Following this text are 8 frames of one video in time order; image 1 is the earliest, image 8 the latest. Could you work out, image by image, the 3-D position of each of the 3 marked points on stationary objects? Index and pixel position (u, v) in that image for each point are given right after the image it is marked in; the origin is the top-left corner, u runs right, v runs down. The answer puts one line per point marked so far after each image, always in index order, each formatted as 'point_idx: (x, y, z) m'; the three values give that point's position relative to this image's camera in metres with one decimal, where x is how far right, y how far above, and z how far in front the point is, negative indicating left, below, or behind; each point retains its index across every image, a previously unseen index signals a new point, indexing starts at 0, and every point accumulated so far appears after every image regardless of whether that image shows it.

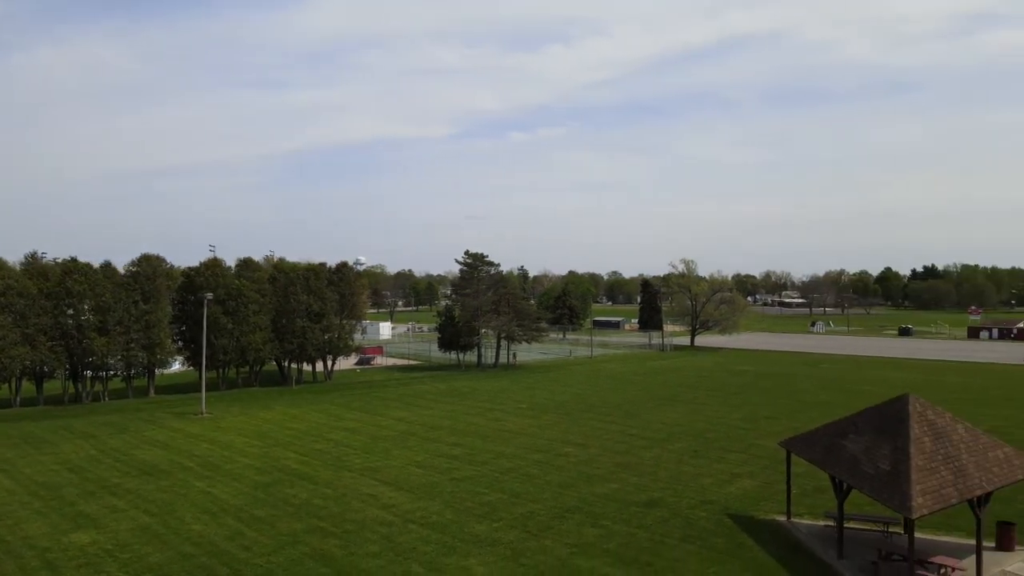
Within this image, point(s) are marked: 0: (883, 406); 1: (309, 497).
0: (+7.6, -2.4, +13.9) m
1: (-5.5, -5.7, +18.3) m
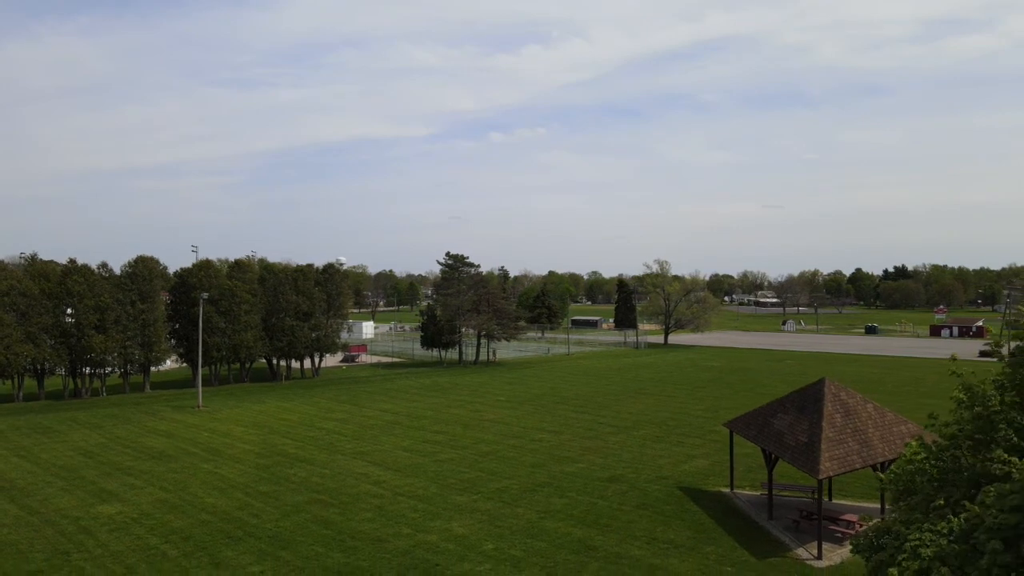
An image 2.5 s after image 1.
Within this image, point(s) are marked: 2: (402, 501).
0: (+7.1, -2.4, +16.3) m
1: (-6.2, -5.7, +20.4) m
2: (-2.9, -5.7, +17.9) m
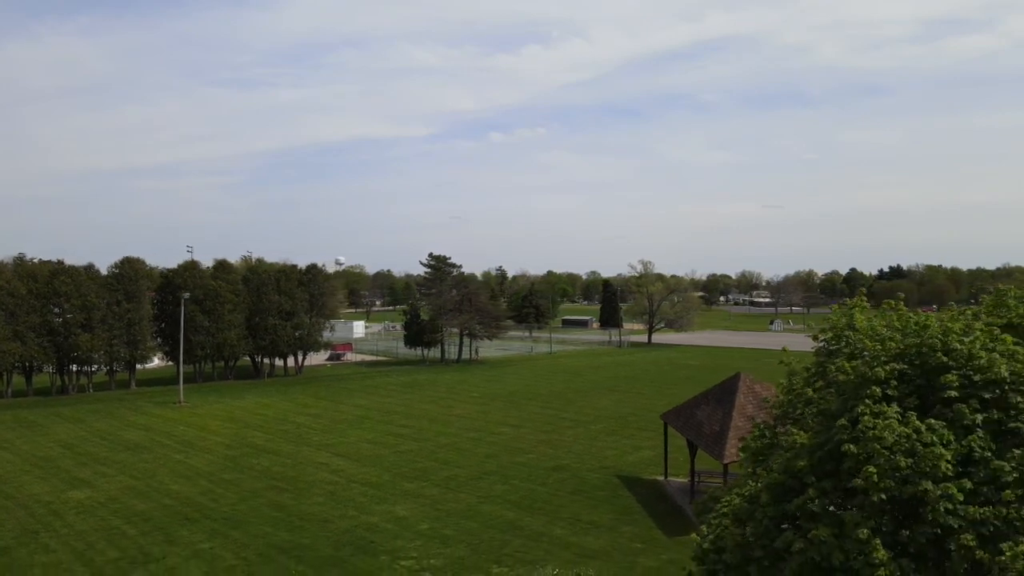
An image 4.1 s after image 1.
0: (+5.5, -2.5, +17.6) m
1: (-7.7, -5.7, +21.7) m
2: (-4.5, -5.7, +19.1) m
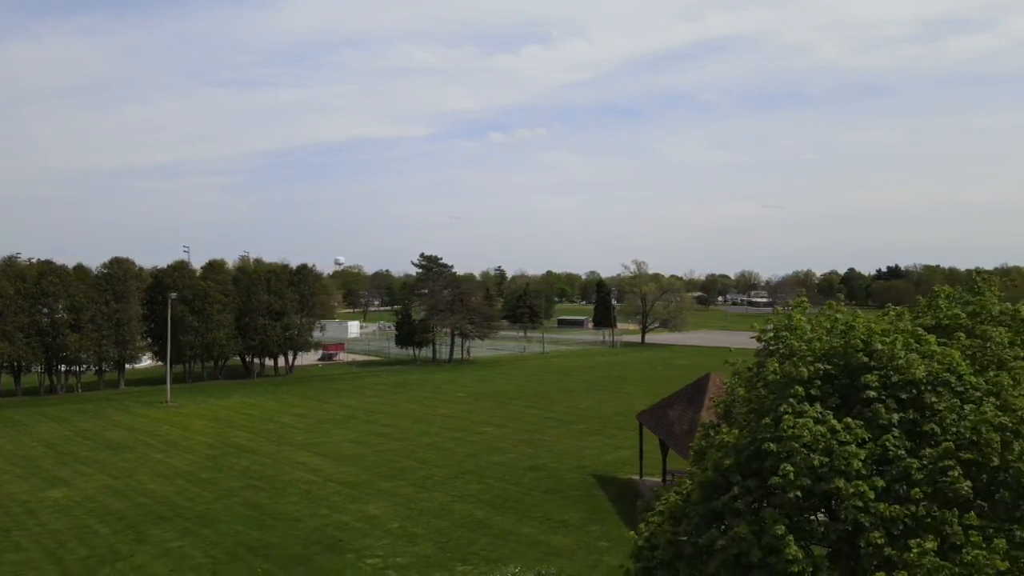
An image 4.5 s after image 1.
0: (+4.8, -2.5, +17.7) m
1: (-8.5, -5.7, +21.8) m
2: (-5.2, -5.7, +19.3) m
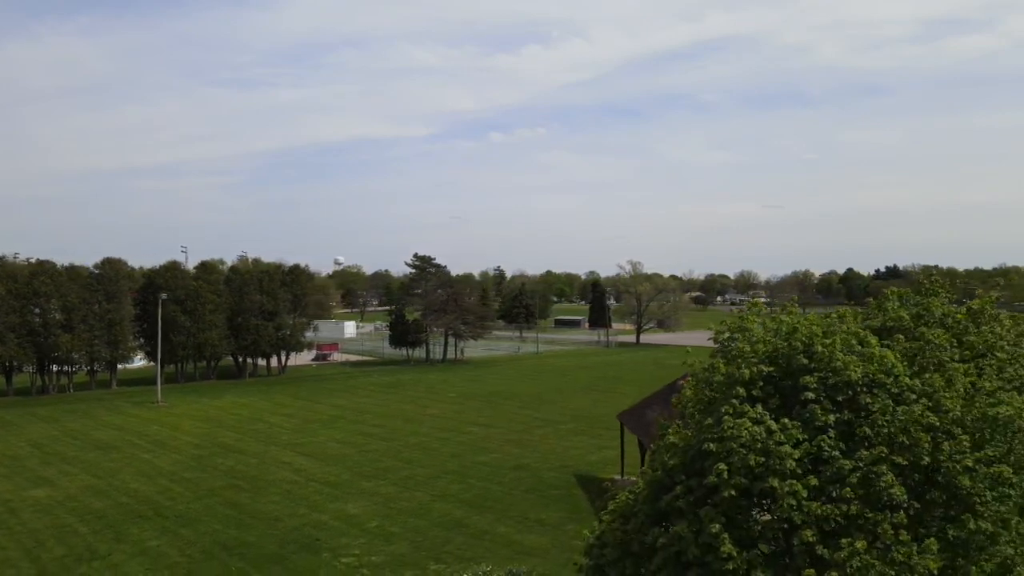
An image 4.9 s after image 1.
0: (+4.3, -2.5, +17.8) m
1: (-9.0, -5.7, +21.9) m
2: (-5.8, -5.7, +19.4) m
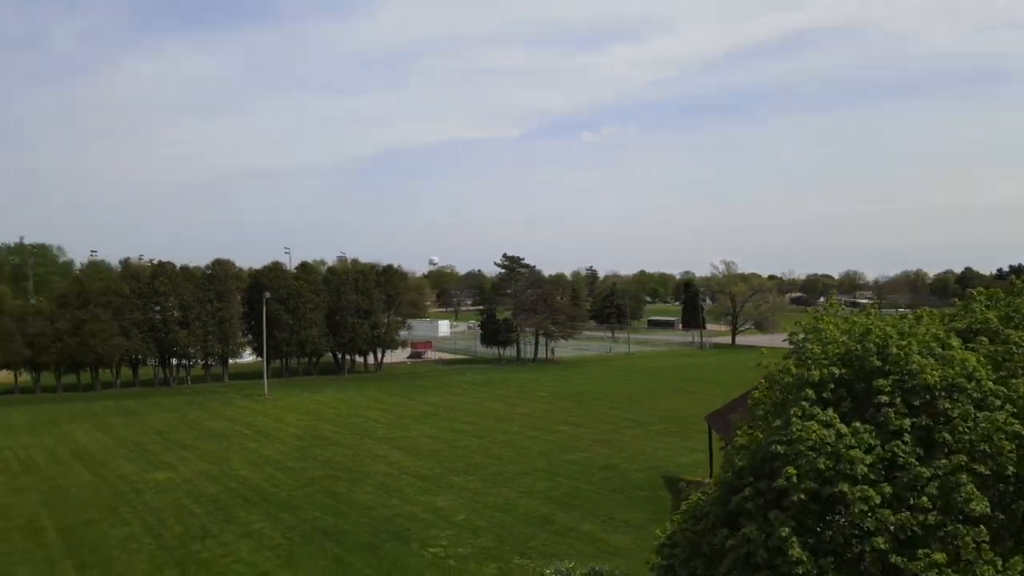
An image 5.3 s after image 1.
0: (+6.5, -2.5, +17.1) m
1: (-6.1, -5.7, +22.9) m
2: (-3.2, -5.7, +20.0) m
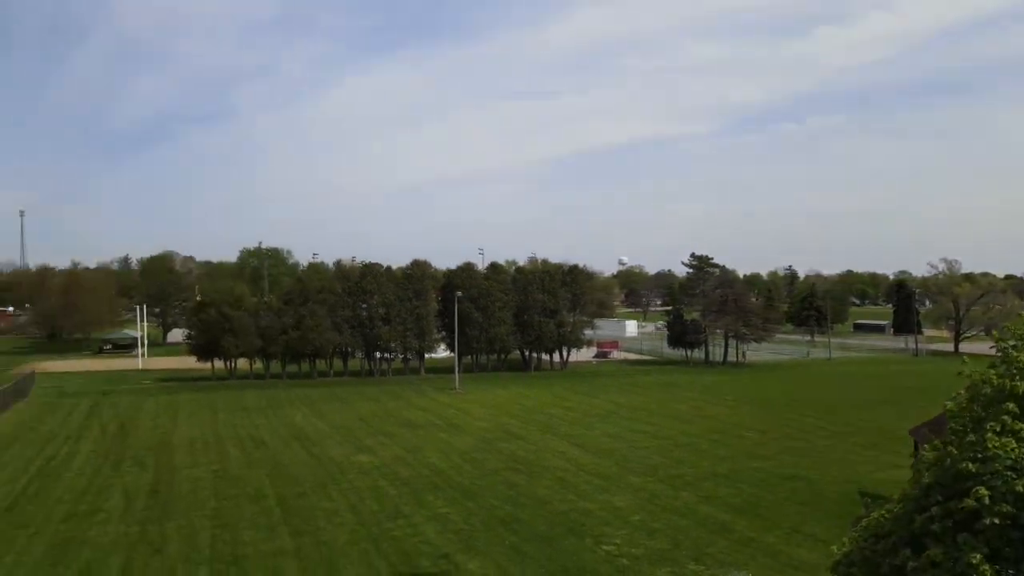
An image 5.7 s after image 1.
0: (+10.6, -2.4, +14.9) m
1: (+0.1, -5.7, +23.9) m
2: (+2.0, -5.6, +20.3) m
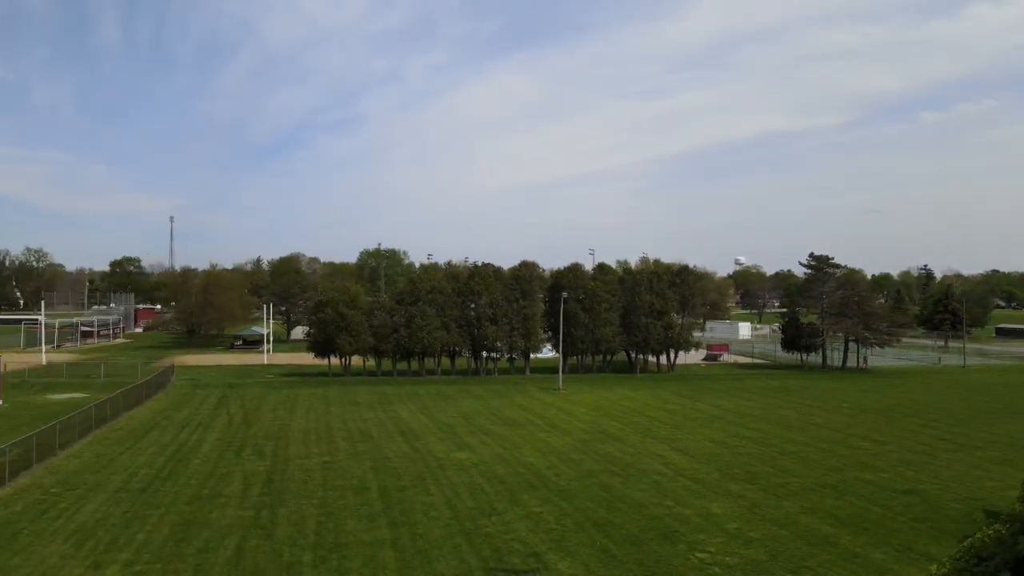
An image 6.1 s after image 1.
0: (+12.5, -2.4, +13.1) m
1: (+3.5, -5.7, +23.7) m
2: (+4.9, -5.7, +19.8) m
